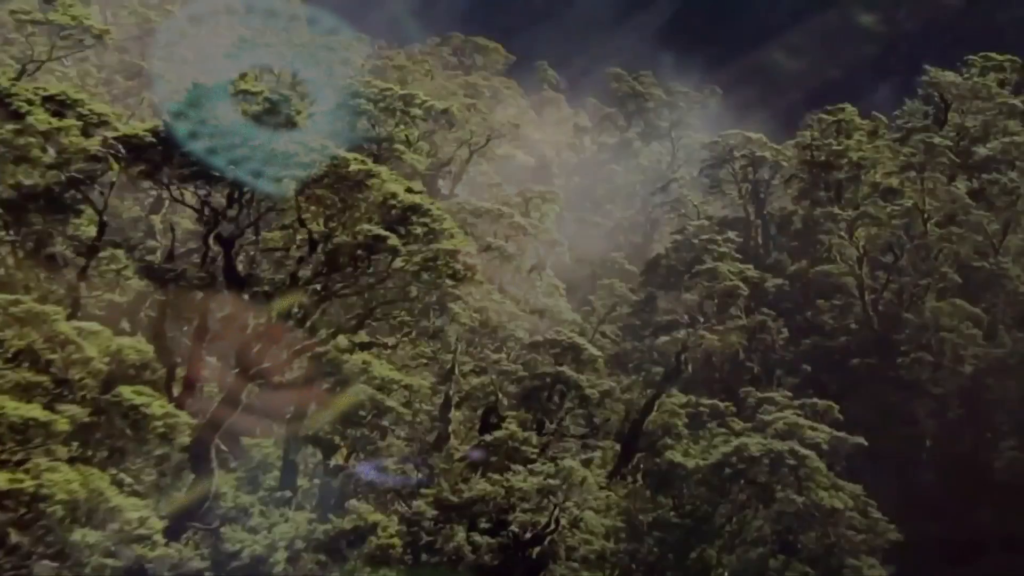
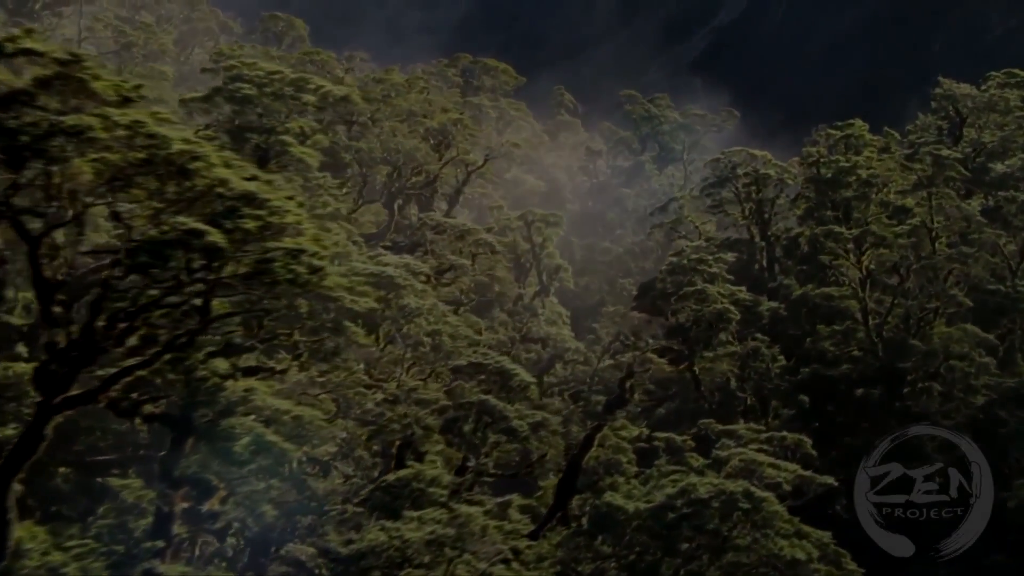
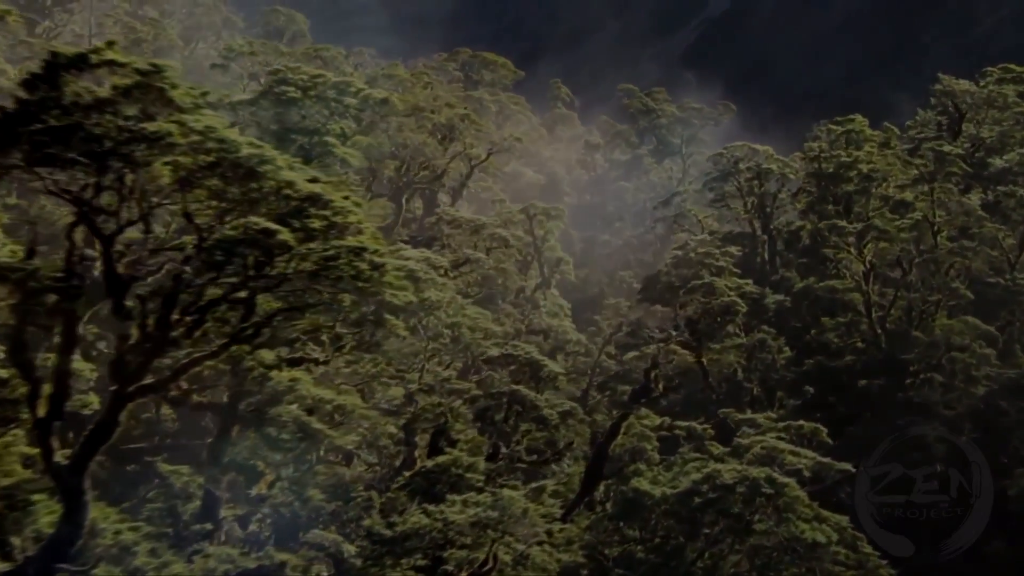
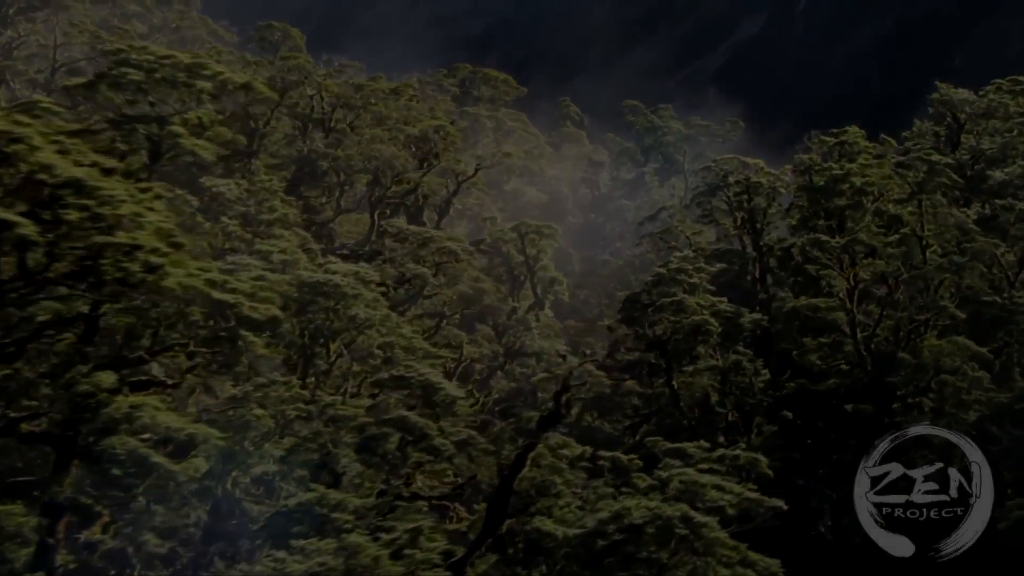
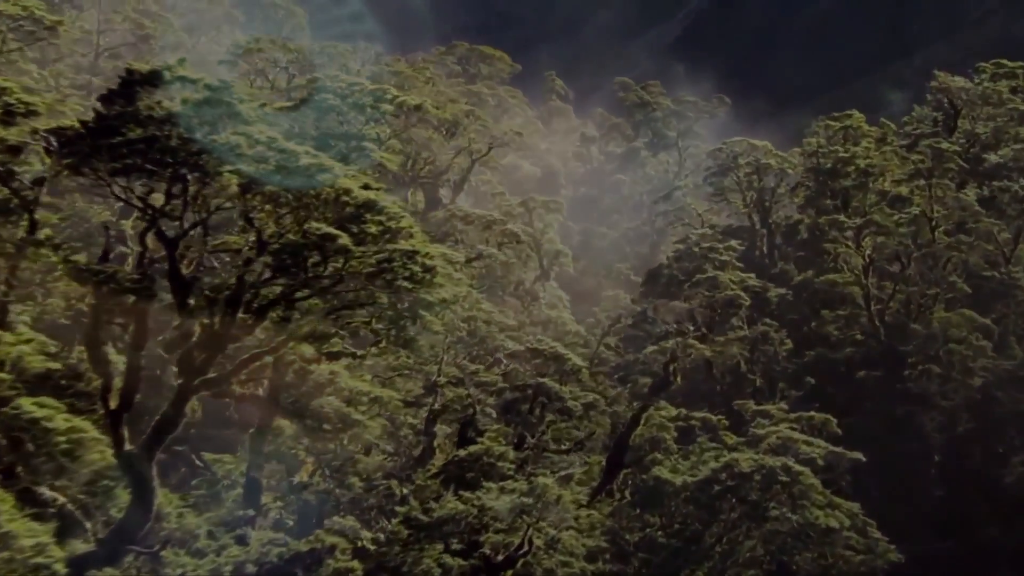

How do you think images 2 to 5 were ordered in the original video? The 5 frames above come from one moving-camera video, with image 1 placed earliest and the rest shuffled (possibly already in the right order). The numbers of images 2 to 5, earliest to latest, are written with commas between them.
5, 3, 2, 4
